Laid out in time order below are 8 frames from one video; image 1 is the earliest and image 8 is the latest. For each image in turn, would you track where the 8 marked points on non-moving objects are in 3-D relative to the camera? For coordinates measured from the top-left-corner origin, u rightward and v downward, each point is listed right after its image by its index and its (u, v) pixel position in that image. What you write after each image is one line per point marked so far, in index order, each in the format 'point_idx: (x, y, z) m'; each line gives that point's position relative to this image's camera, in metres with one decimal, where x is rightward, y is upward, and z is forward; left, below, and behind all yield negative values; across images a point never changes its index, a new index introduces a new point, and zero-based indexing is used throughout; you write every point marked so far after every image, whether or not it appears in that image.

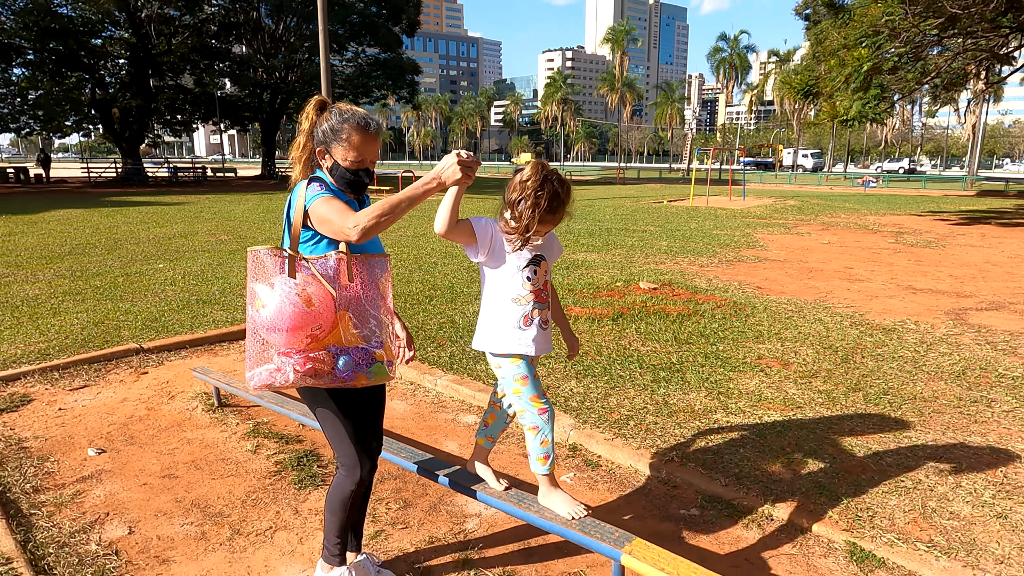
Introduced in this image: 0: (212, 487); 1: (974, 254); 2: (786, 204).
0: (-1.3, -0.8, +2.8) m
1: (+7.2, +0.5, +10.4) m
2: (+8.1, +2.5, +19.8) m
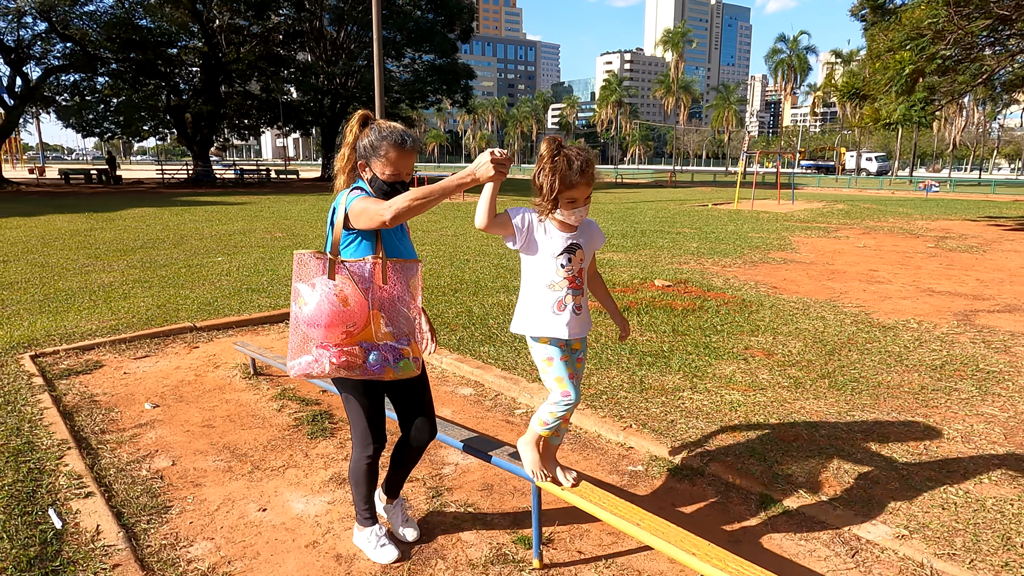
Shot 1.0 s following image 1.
0: (-1.4, -0.7, +3.4) m
1: (+7.7, +0.5, +10.3) m
2: (+9.4, +2.3, +19.5) m
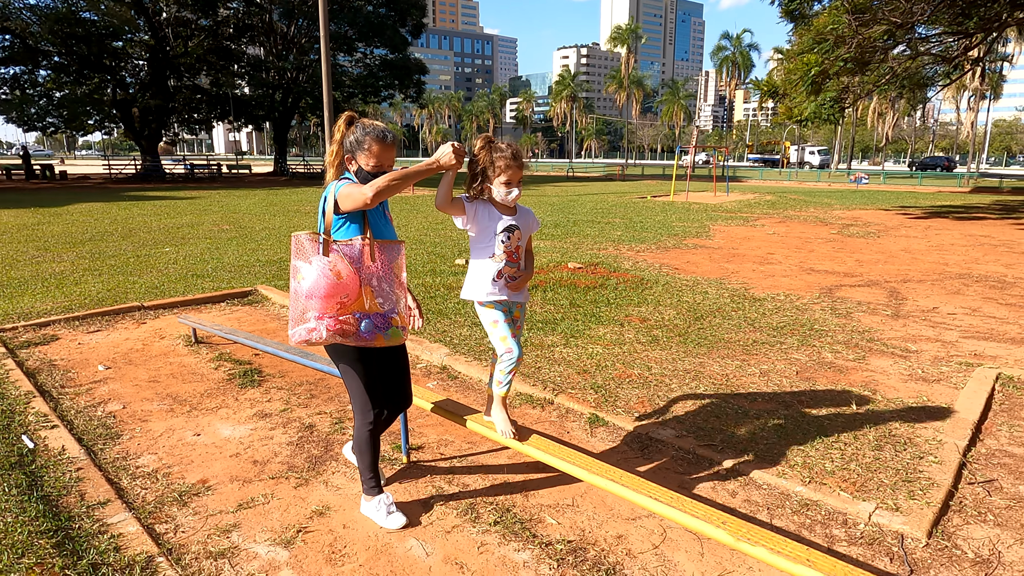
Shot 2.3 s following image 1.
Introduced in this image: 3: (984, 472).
0: (-2.0, -0.6, +4.1) m
1: (+6.7, +0.8, +11.4) m
2: (+7.8, +2.8, +20.8) m
3: (+2.1, -0.8, +3.0) m
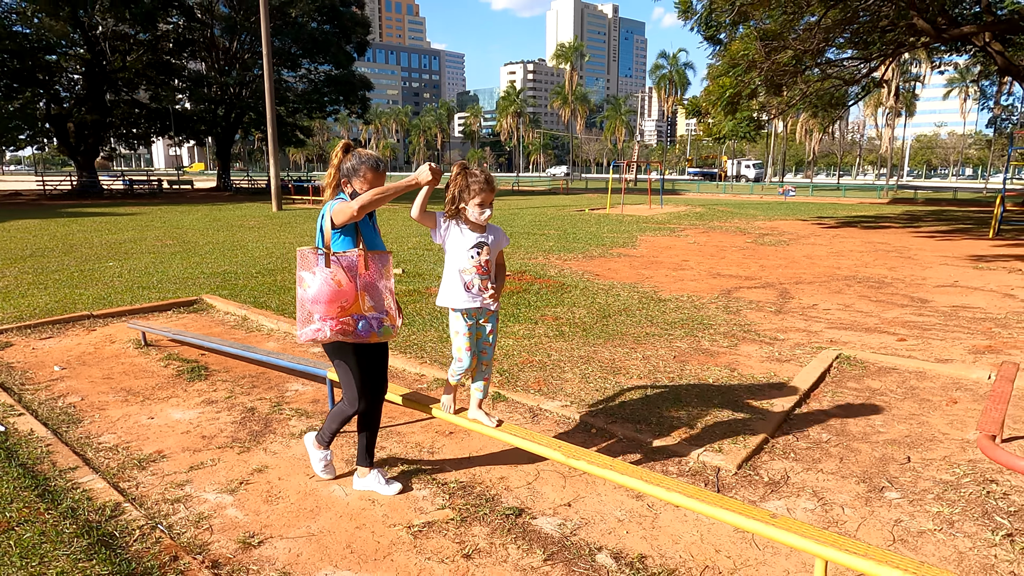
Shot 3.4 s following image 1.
0: (-2.6, -0.6, +4.5) m
1: (+5.5, +0.7, +12.5) m
2: (+6.0, +2.5, +22.0) m
3: (+1.6, -0.8, +3.7) m
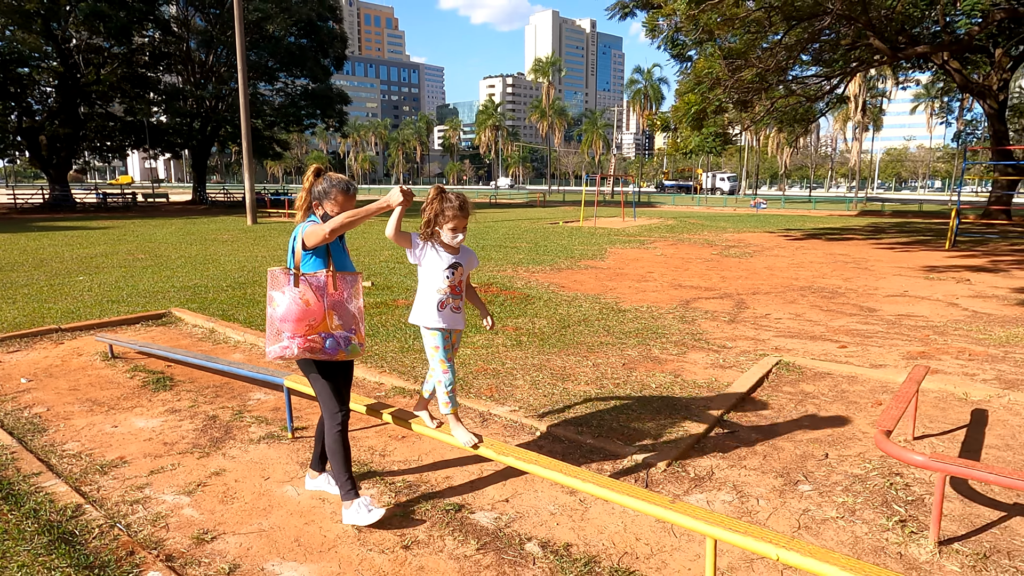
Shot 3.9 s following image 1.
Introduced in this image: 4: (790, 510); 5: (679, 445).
0: (-2.9, -0.7, +4.7) m
1: (+5.0, +0.5, +12.9) m
2: (+5.1, +2.2, +22.4) m
3: (+1.3, -0.8, +4.0) m
4: (+1.2, -1.0, +3.0) m
5: (+0.9, -0.9, +3.6) m
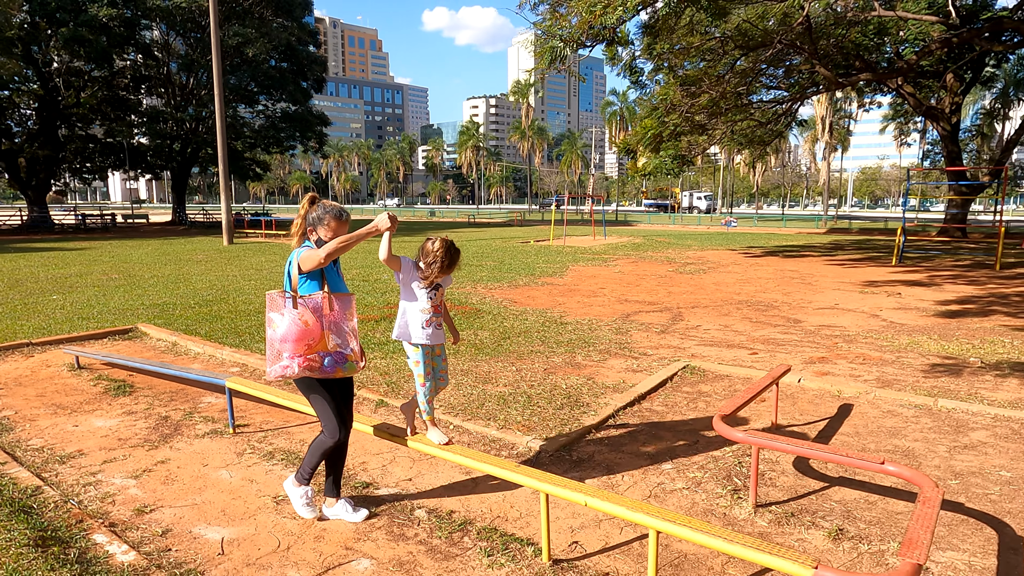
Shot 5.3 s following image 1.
0: (-3.5, -0.8, +5.1) m
1: (+4.2, +0.2, +13.6) m
2: (+4.2, +1.6, +23.1) m
3: (+0.8, -0.9, +4.6) m
4: (+0.7, -1.0, +3.5) m
5: (+0.4, -0.9, +4.2) m
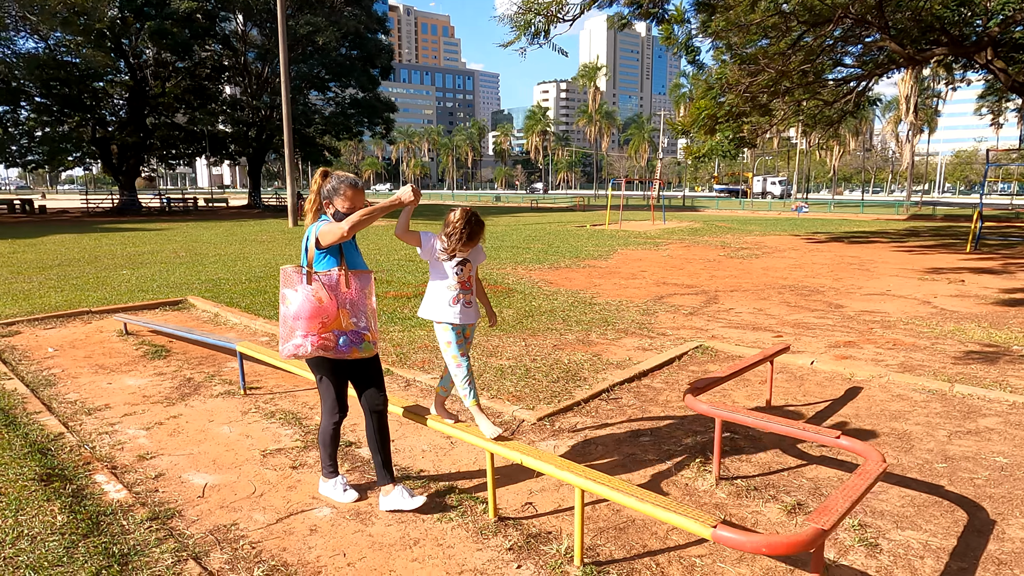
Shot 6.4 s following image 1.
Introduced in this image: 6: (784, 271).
0: (-3.4, -0.6, +5.6) m
1: (+5.1, +0.5, +13.2) m
2: (+6.1, +2.1, +22.7) m
3: (+0.7, -0.7, +4.6) m
4: (+0.6, -0.9, +3.6) m
5: (+0.3, -0.8, +4.3) m
6: (+4.9, +0.3, +11.9) m
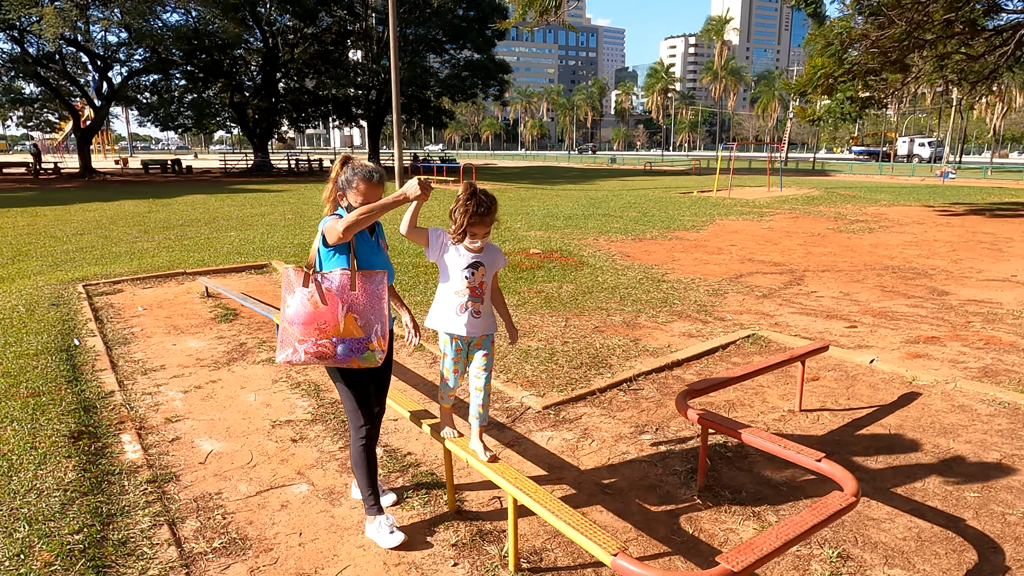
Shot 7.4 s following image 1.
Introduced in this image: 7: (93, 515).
0: (-3.0, -0.3, +6.1) m
1: (+6.7, +0.9, +12.1) m
2: (+9.4, +2.9, +21.1) m
3: (+0.9, -0.6, +4.4) m
4: (+0.5, -0.9, +3.5) m
5: (+0.4, -0.7, +4.2) m
6: (+6.2, +0.6, +10.8) m
7: (-1.7, -0.9, +2.8) m
